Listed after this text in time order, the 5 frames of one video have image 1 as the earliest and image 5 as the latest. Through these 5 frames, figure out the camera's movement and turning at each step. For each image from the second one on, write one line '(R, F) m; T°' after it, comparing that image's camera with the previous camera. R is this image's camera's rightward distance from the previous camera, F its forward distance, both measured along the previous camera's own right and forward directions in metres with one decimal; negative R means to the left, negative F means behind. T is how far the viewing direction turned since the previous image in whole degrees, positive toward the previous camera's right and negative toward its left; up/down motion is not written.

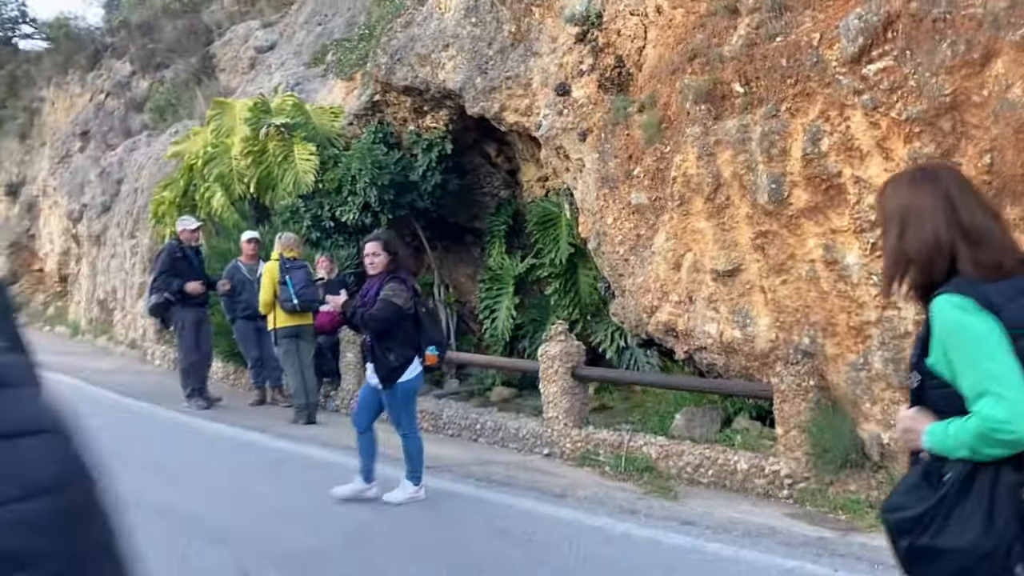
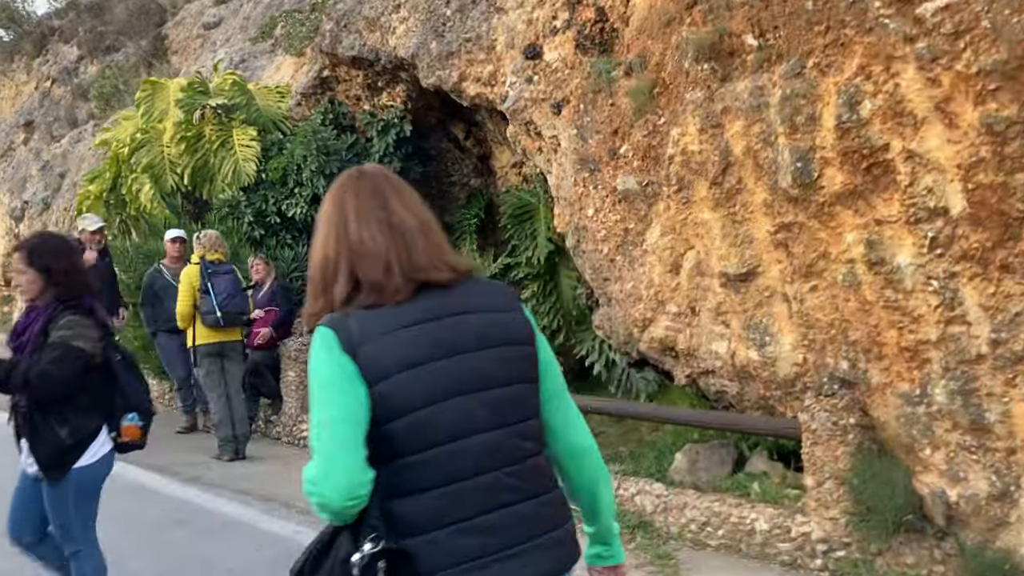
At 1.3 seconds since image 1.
(+0.3, +1.7) m; 0°
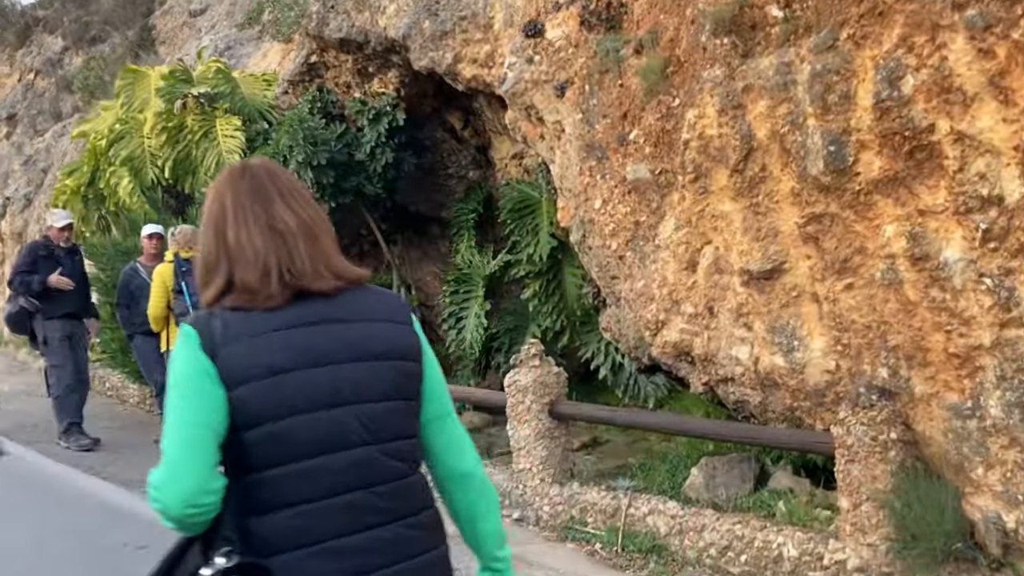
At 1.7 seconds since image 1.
(0.0, +0.6) m; 0°
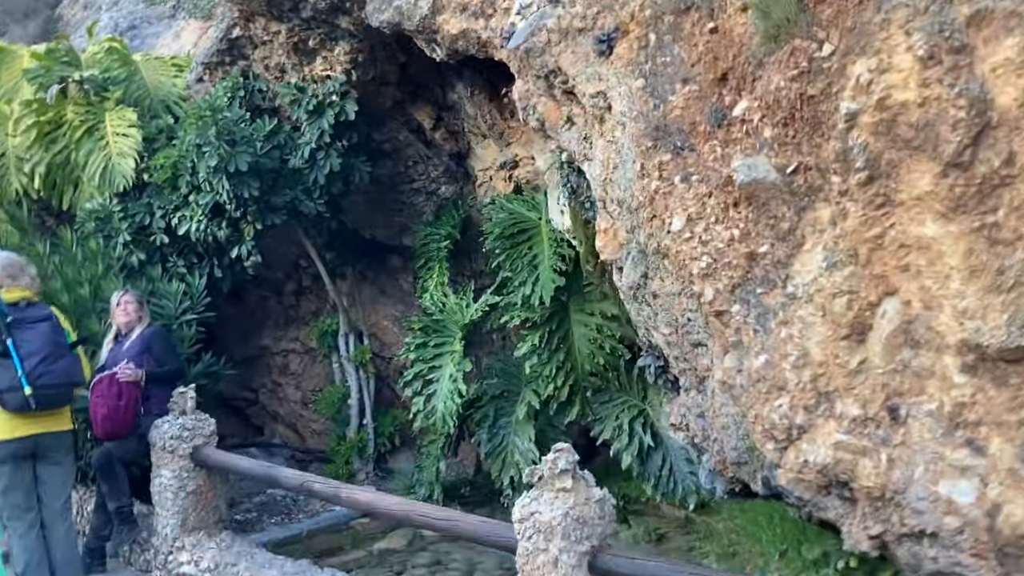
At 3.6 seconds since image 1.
(-0.3, +2.5) m; +3°
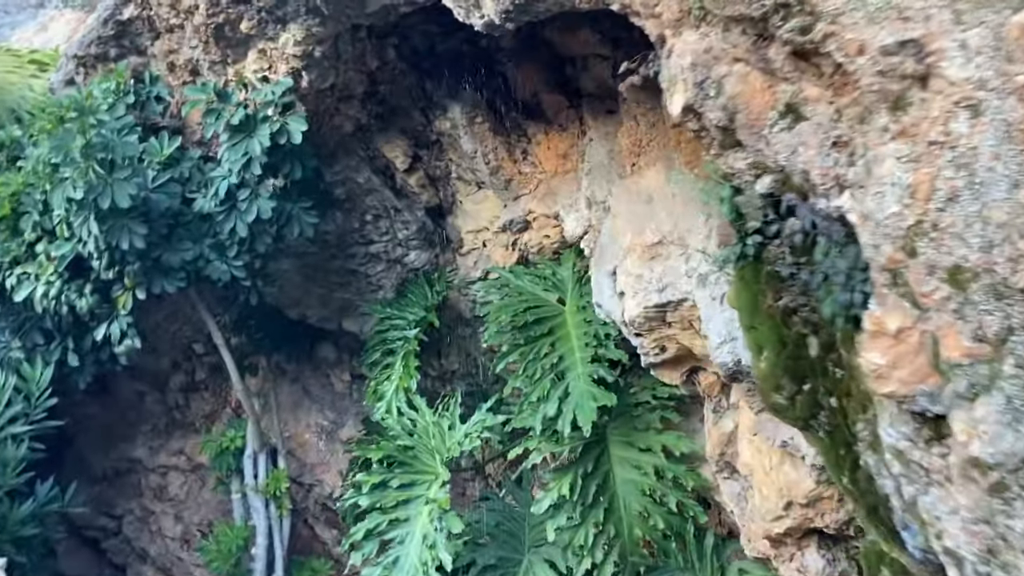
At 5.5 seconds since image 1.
(-0.6, +2.3) m; +7°
